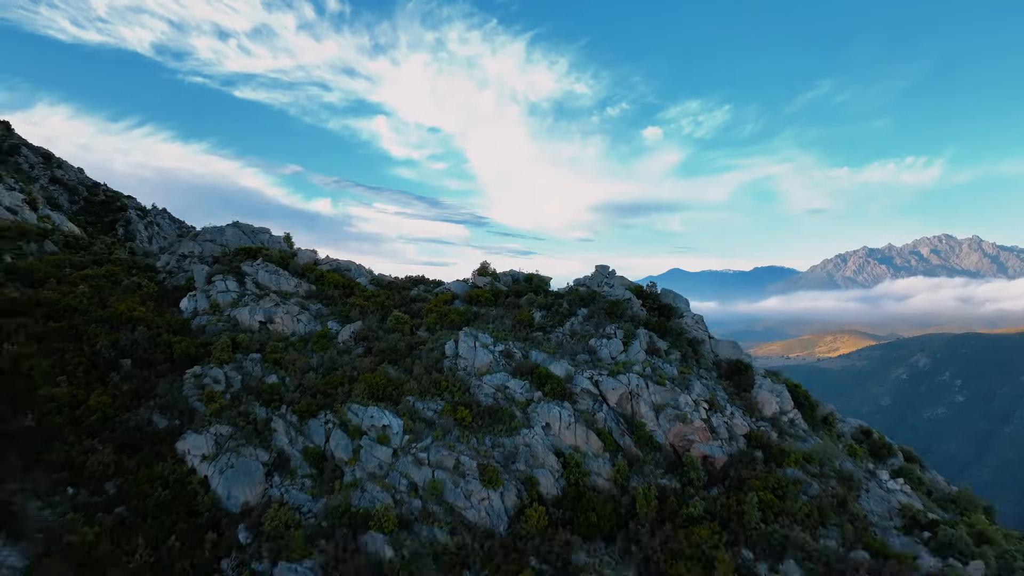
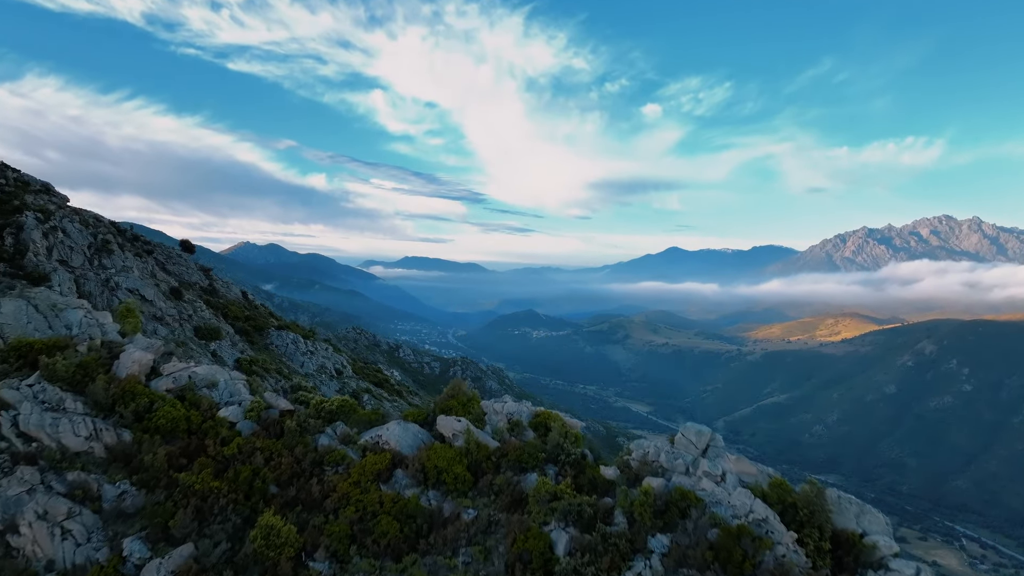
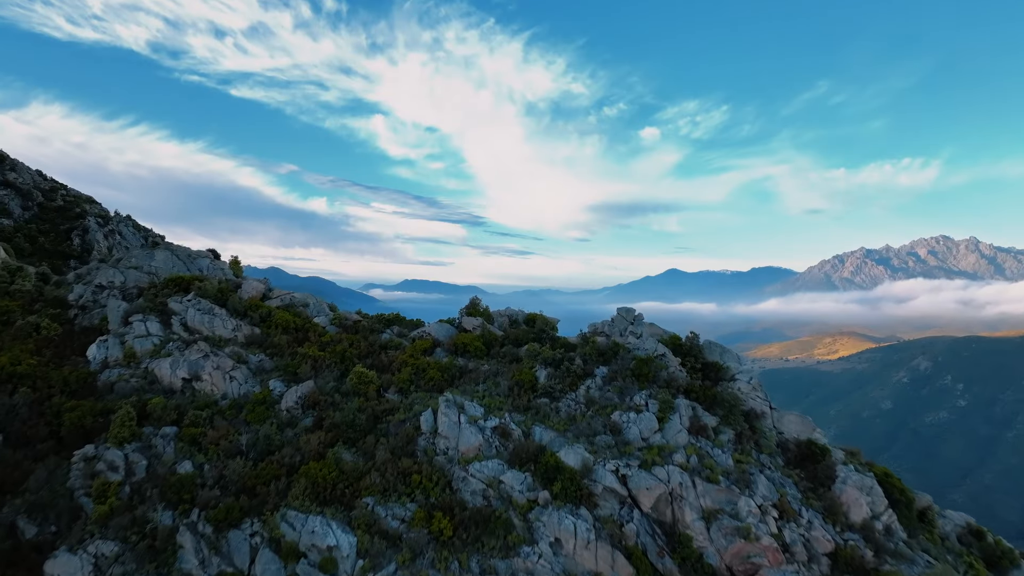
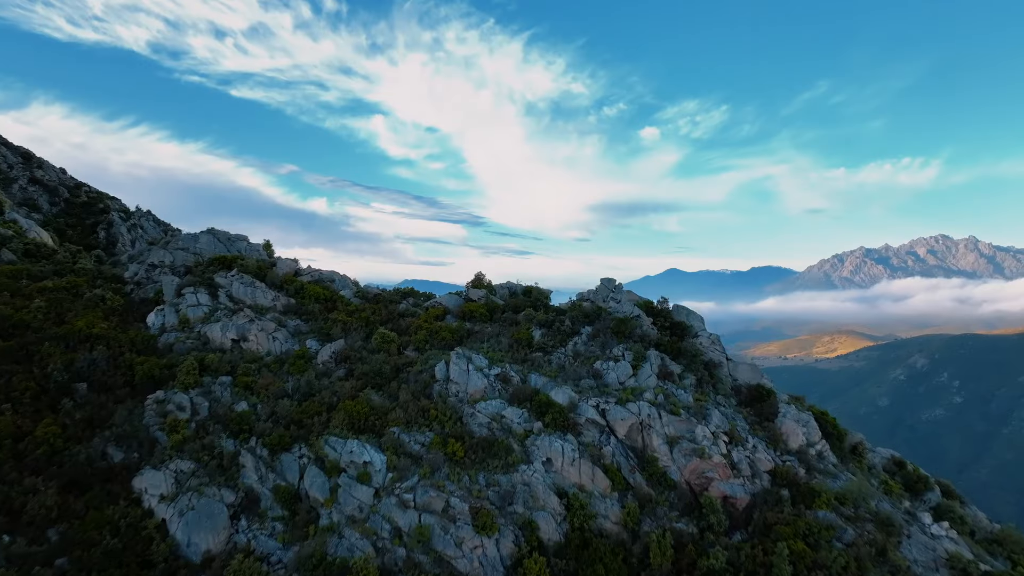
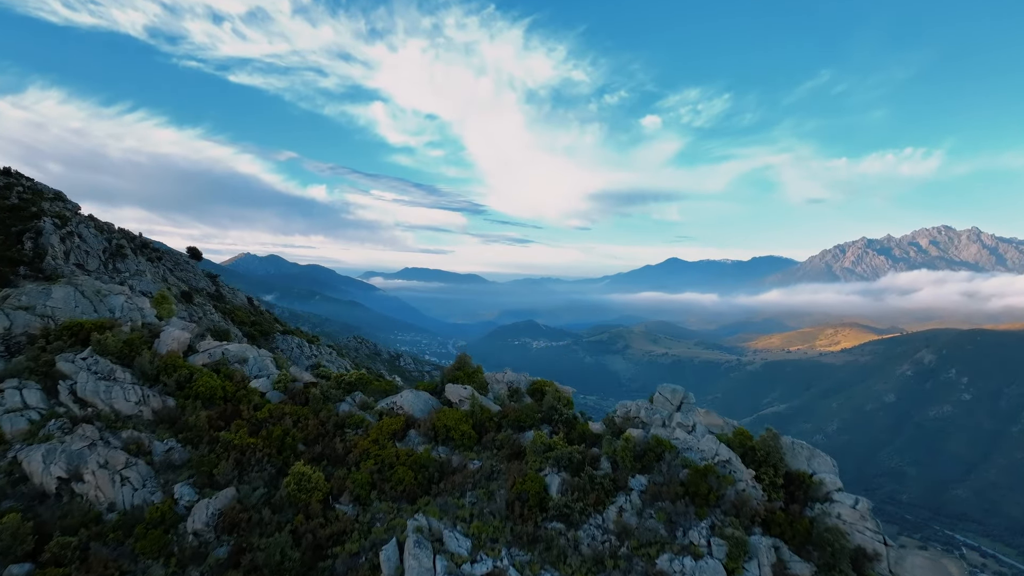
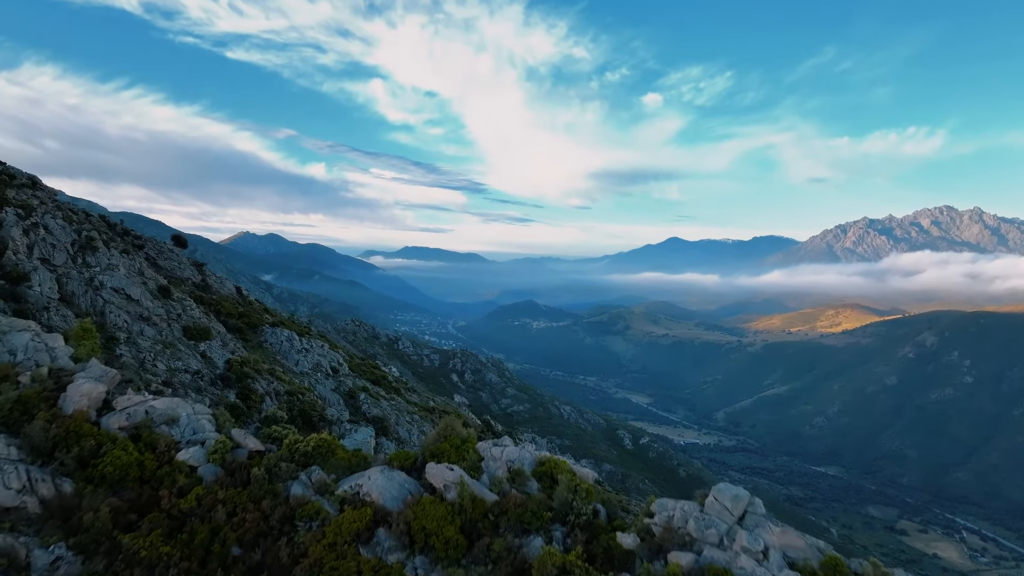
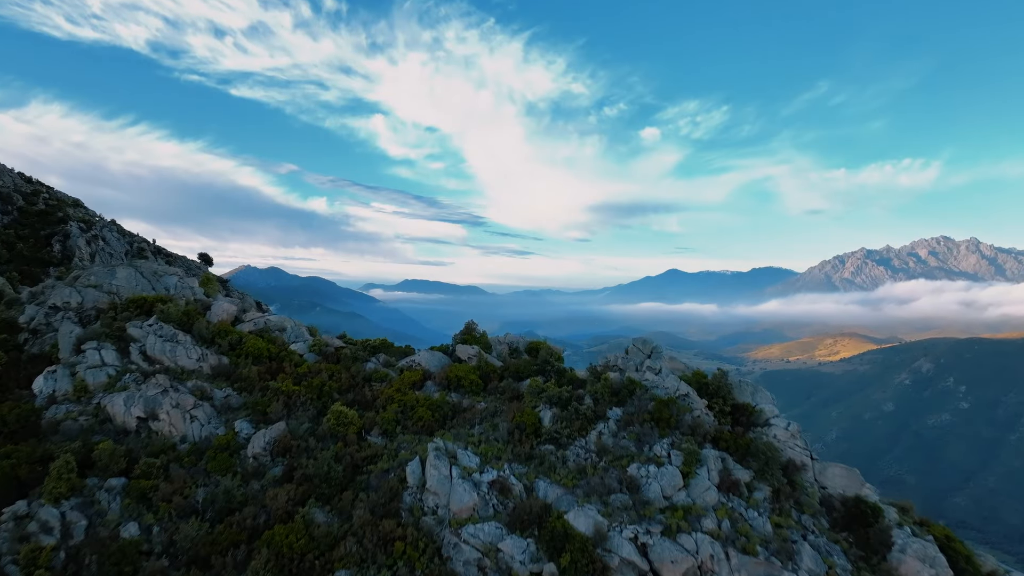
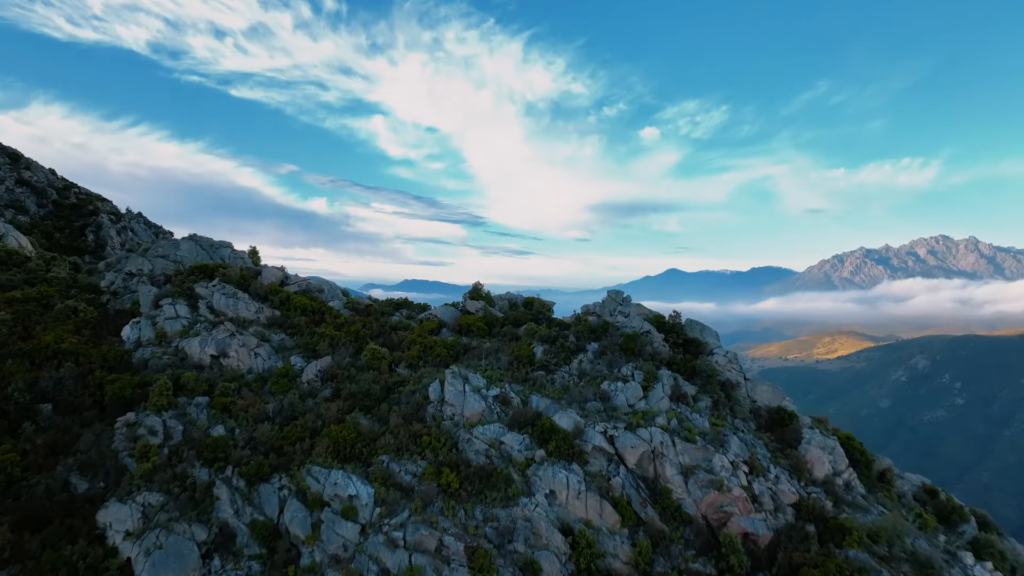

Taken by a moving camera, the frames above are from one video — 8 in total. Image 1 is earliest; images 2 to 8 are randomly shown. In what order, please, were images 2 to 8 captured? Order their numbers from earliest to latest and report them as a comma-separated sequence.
4, 8, 3, 7, 5, 2, 6
